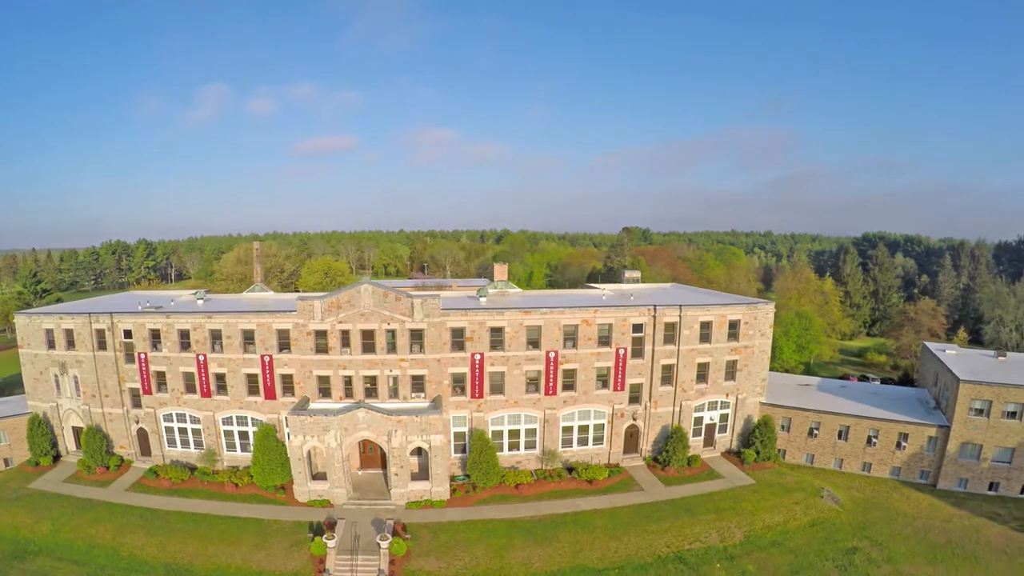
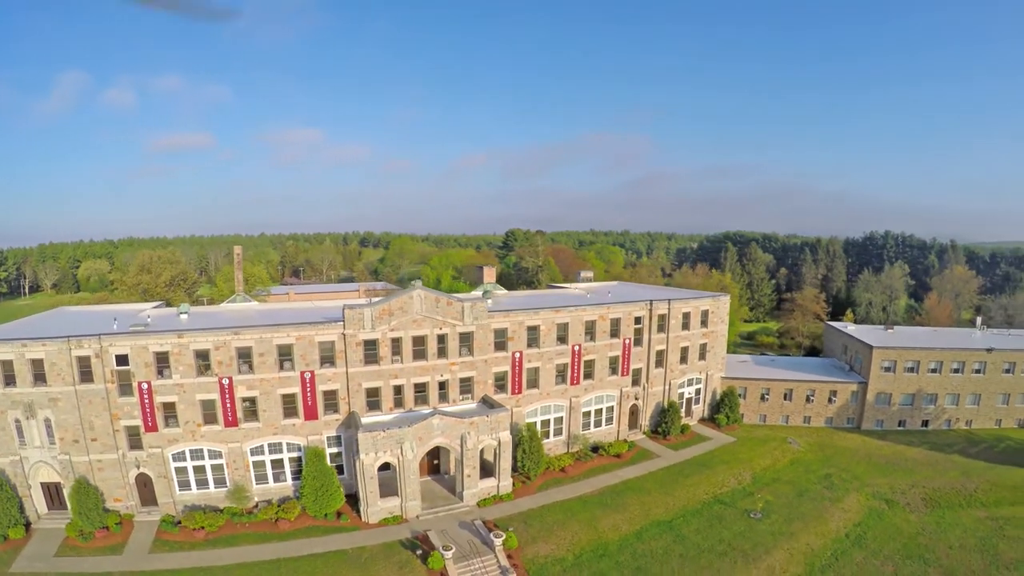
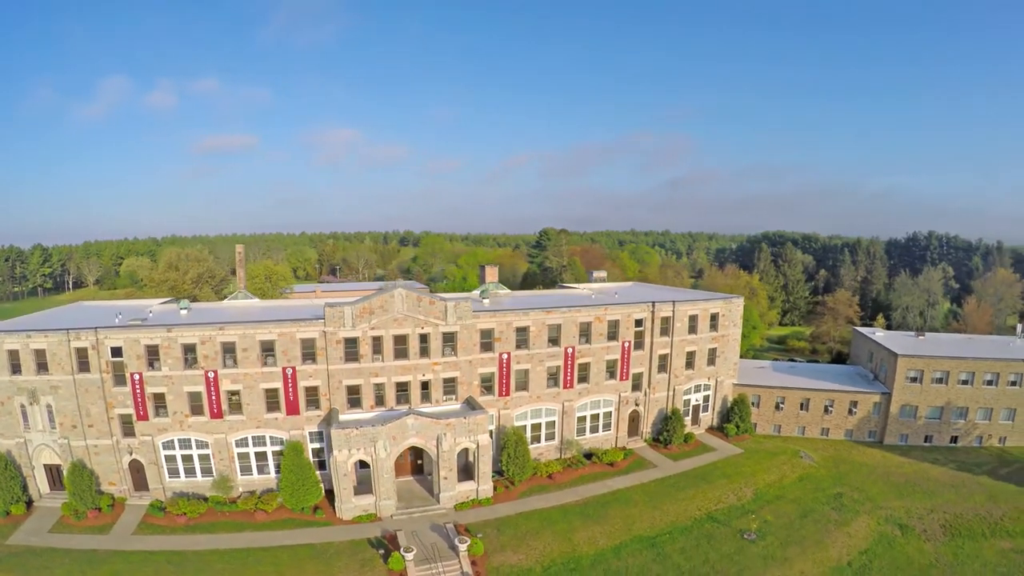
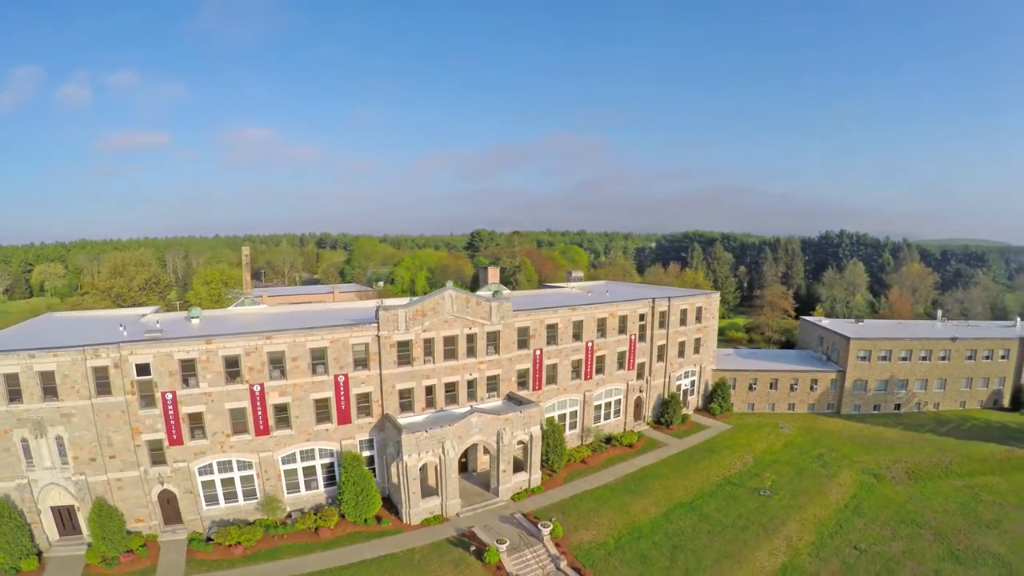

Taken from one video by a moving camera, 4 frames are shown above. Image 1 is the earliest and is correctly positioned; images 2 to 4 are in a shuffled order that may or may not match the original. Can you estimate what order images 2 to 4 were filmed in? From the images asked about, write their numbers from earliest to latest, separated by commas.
3, 2, 4
